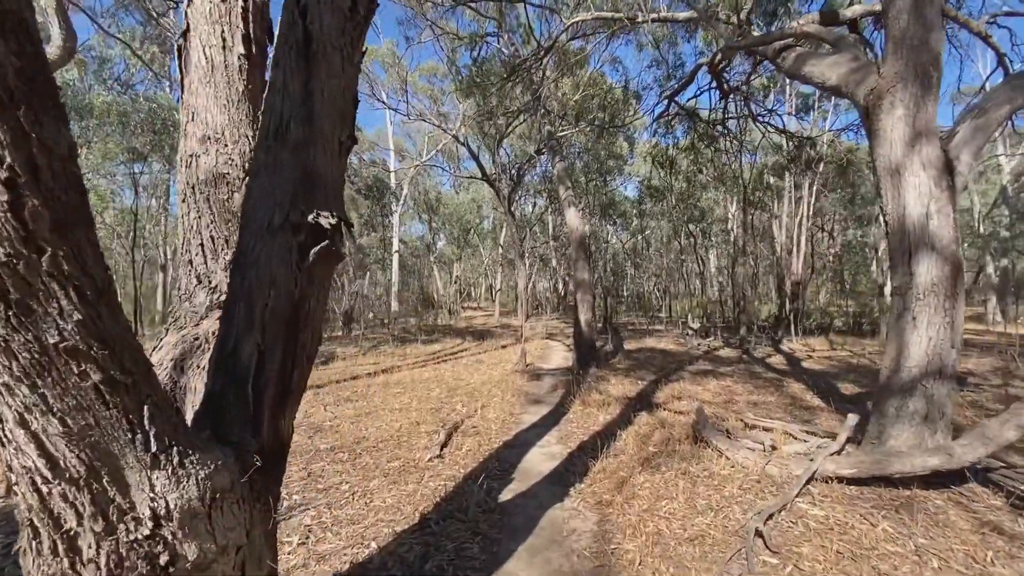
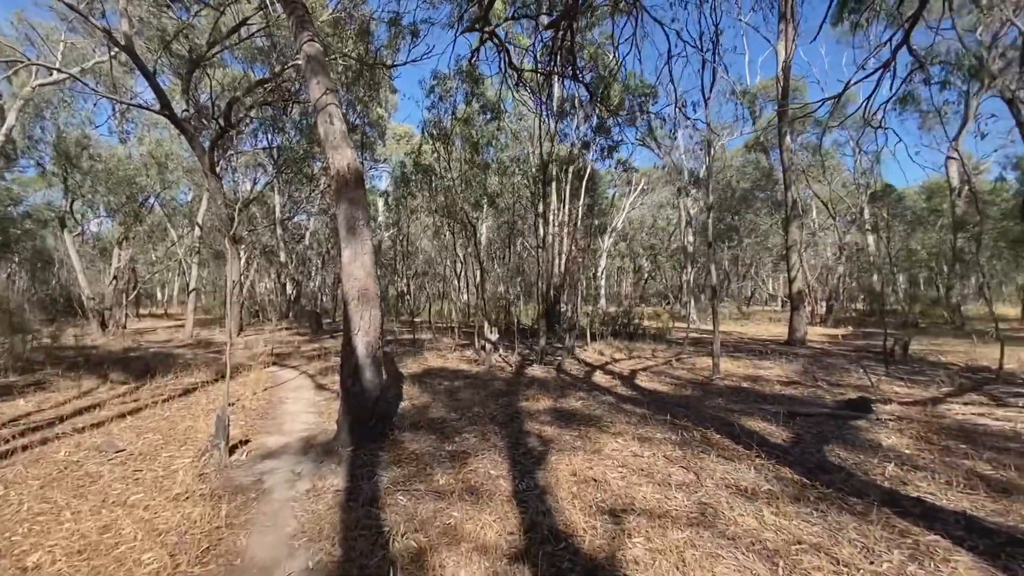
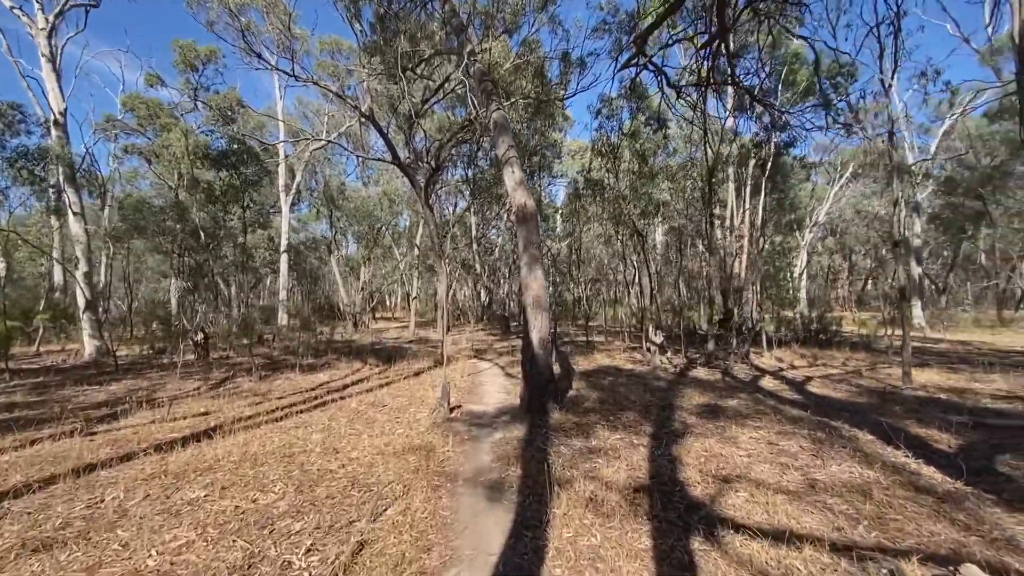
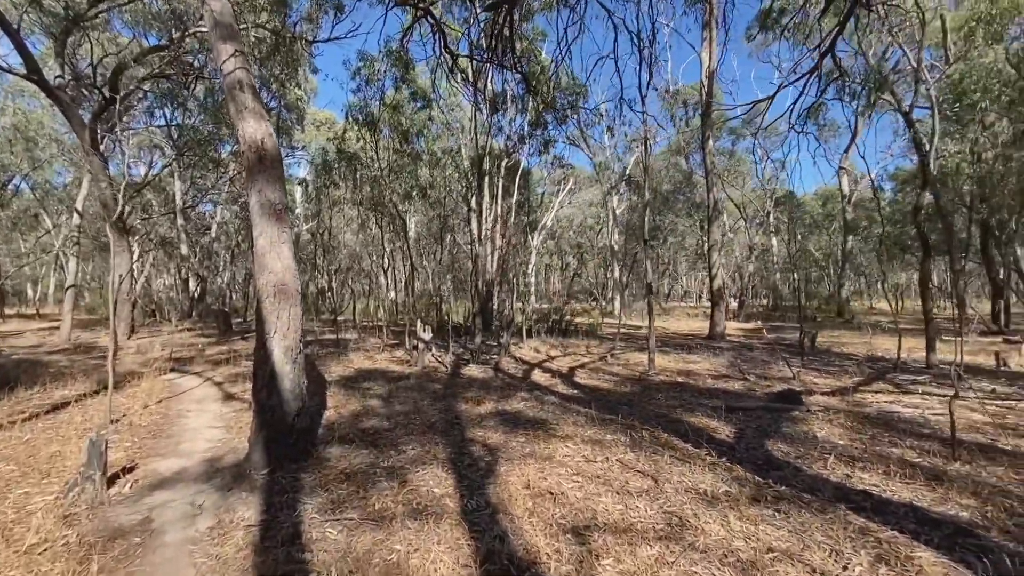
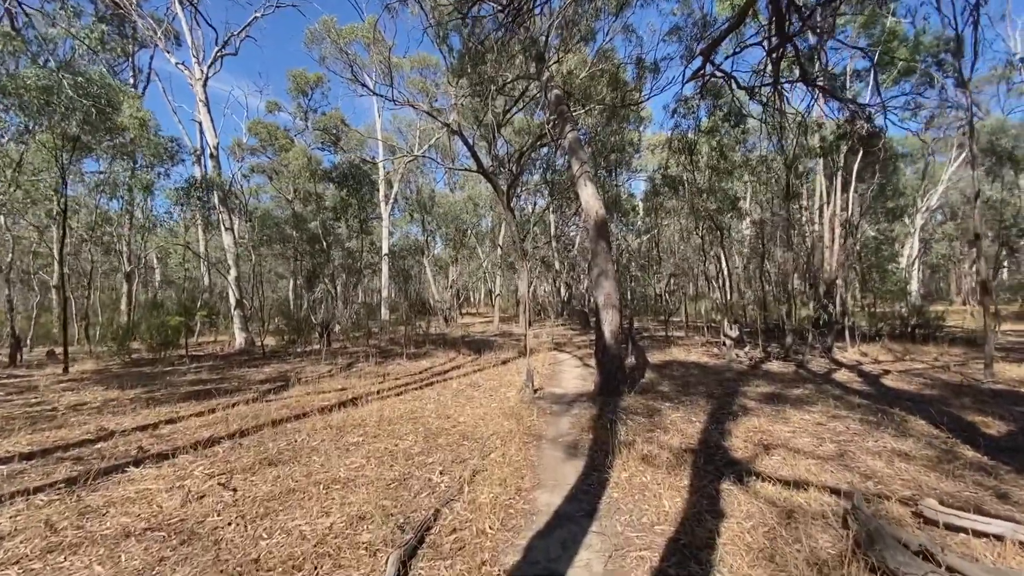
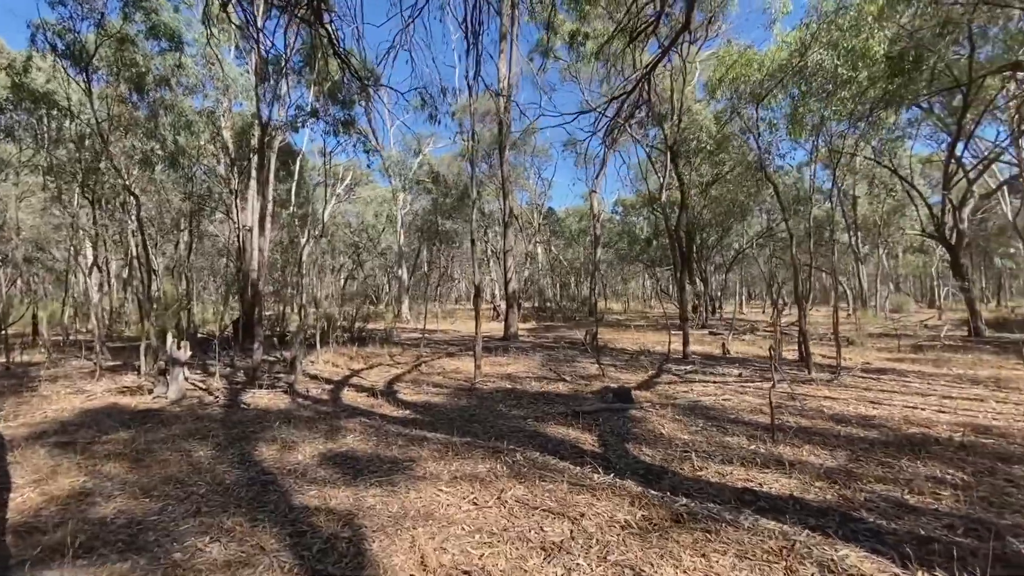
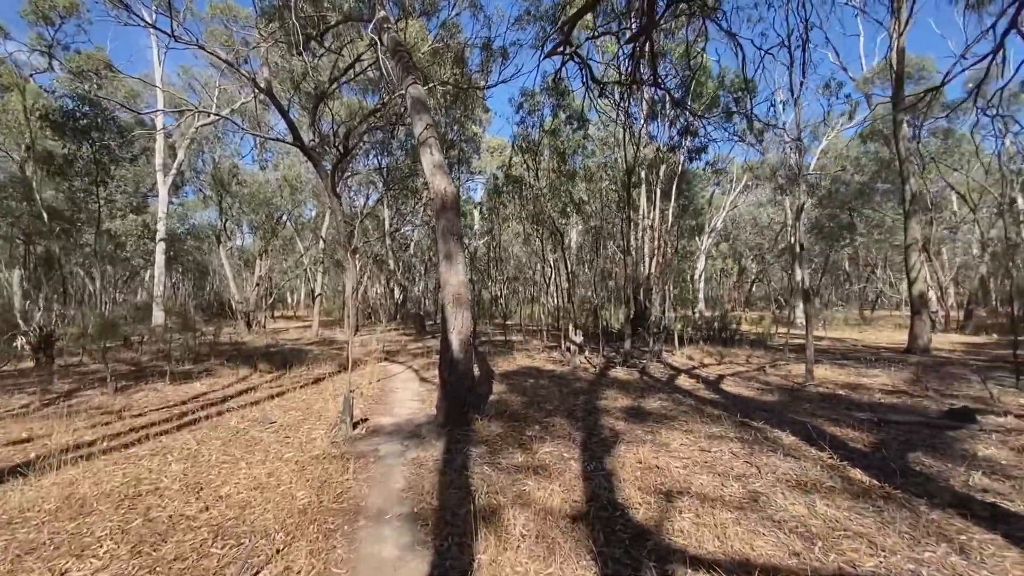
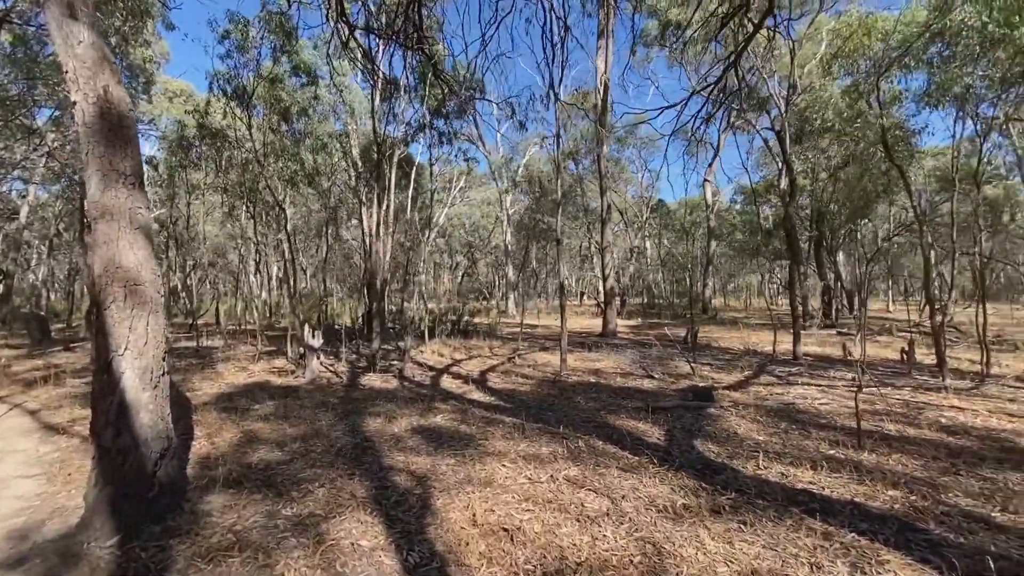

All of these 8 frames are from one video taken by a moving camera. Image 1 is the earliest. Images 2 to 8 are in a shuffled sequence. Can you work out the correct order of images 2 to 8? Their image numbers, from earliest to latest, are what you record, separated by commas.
5, 3, 7, 2, 4, 8, 6
